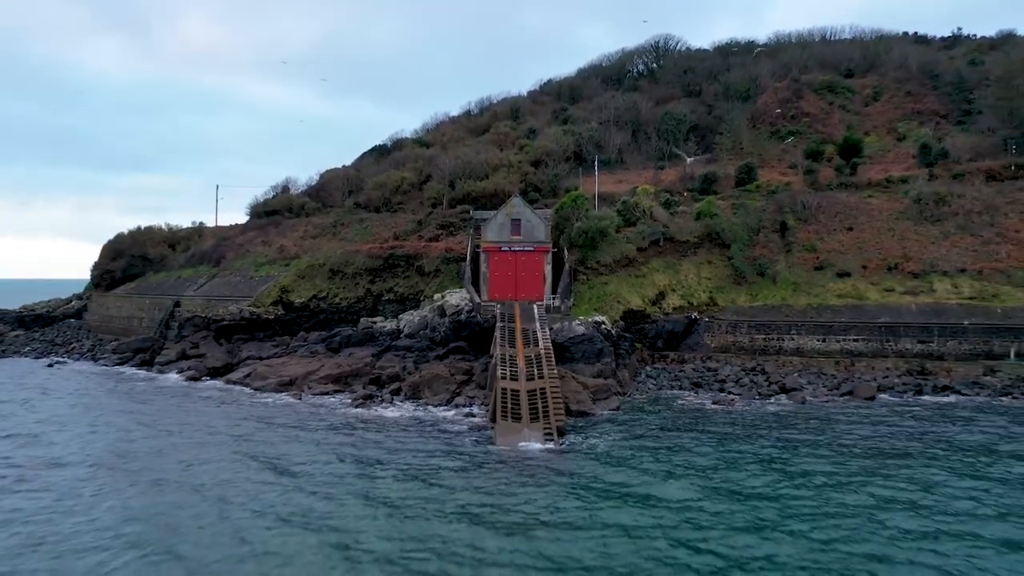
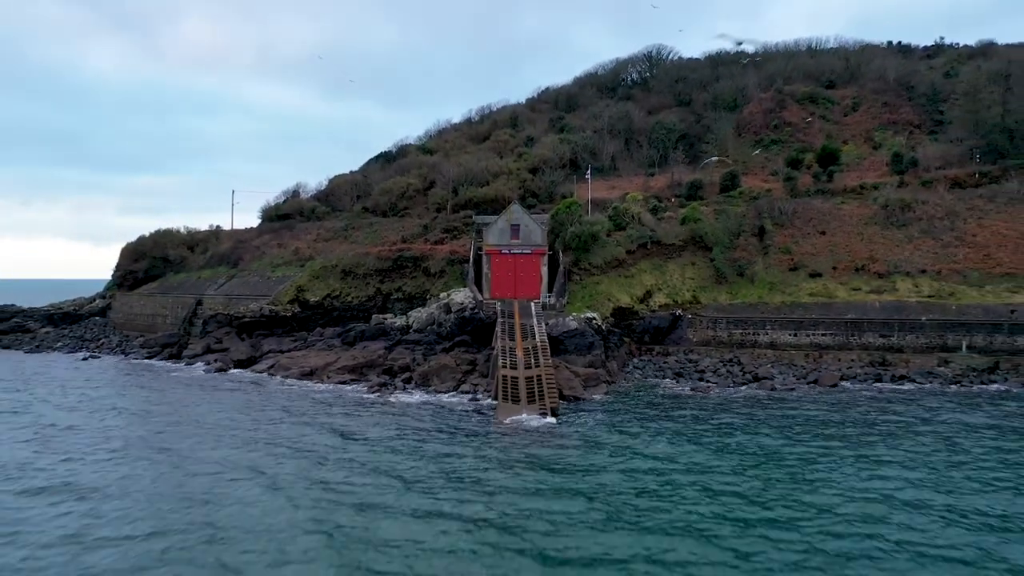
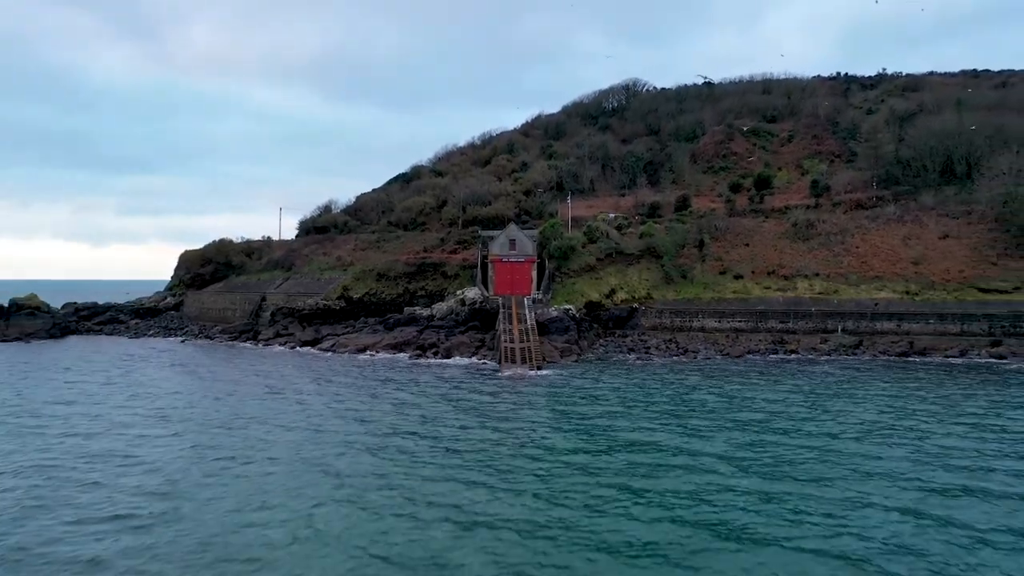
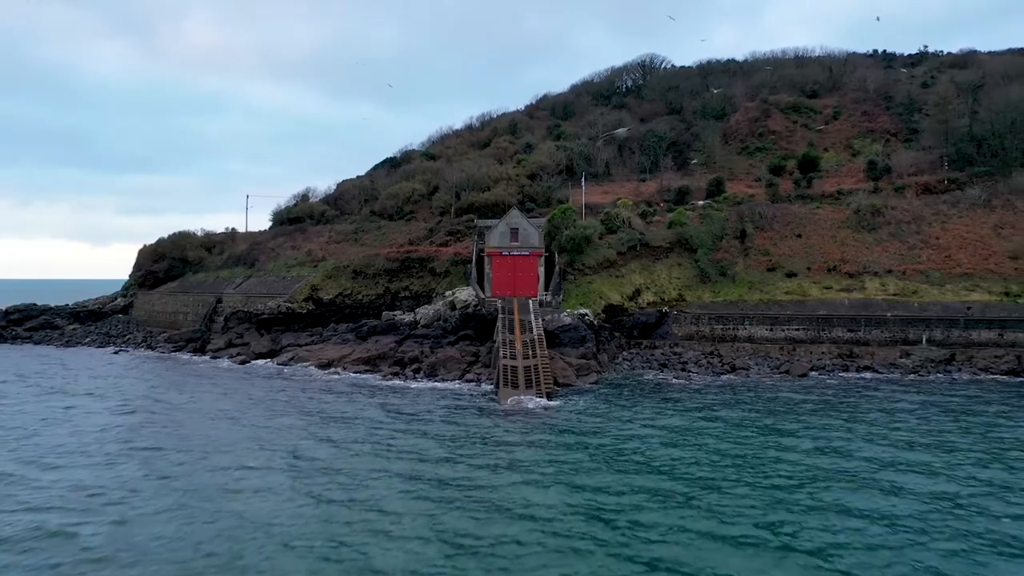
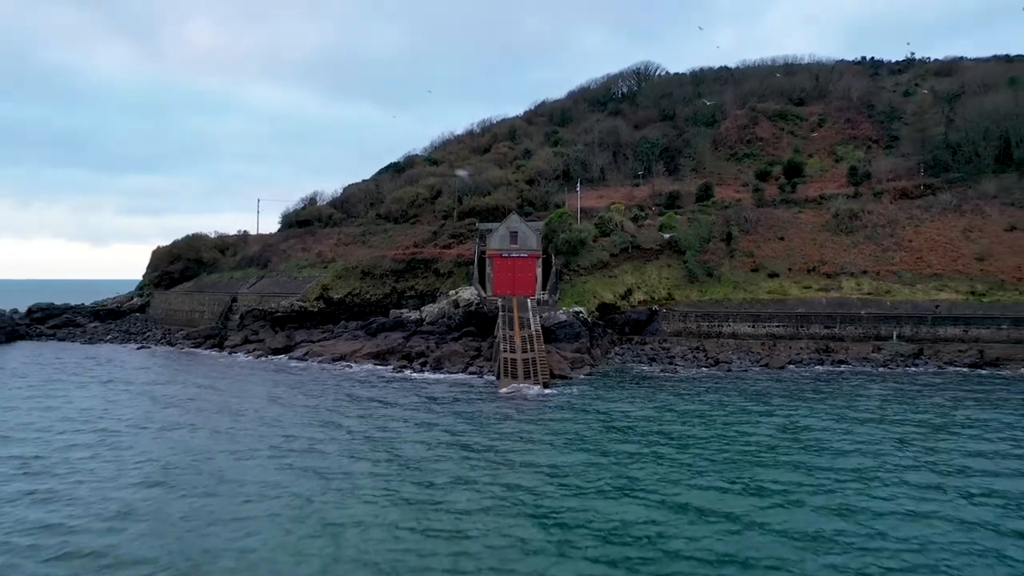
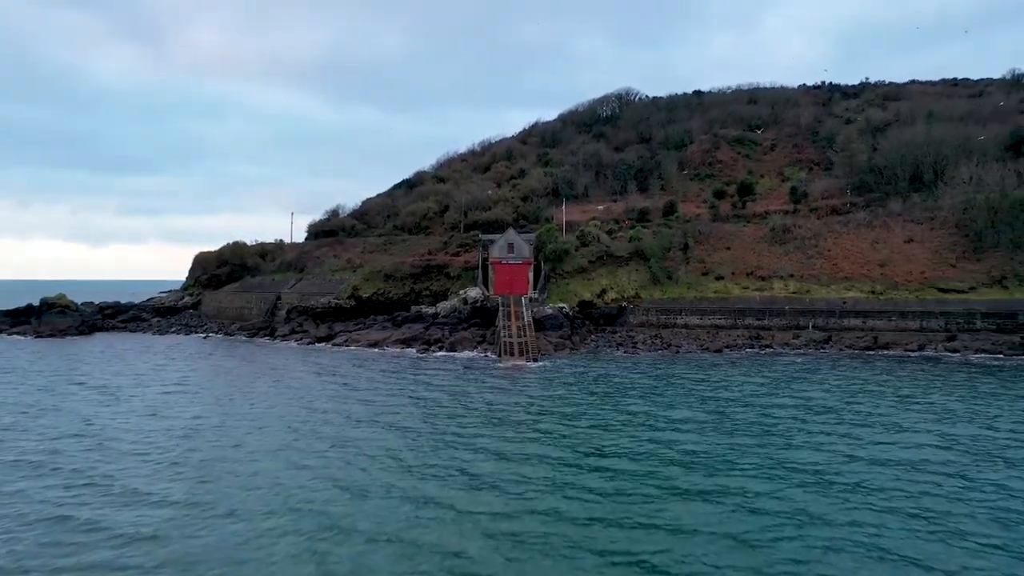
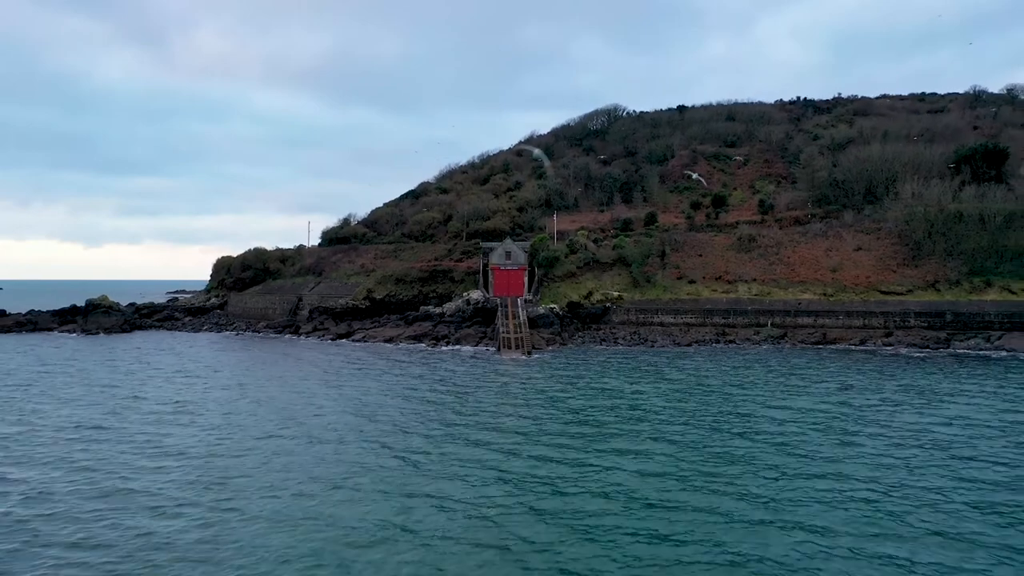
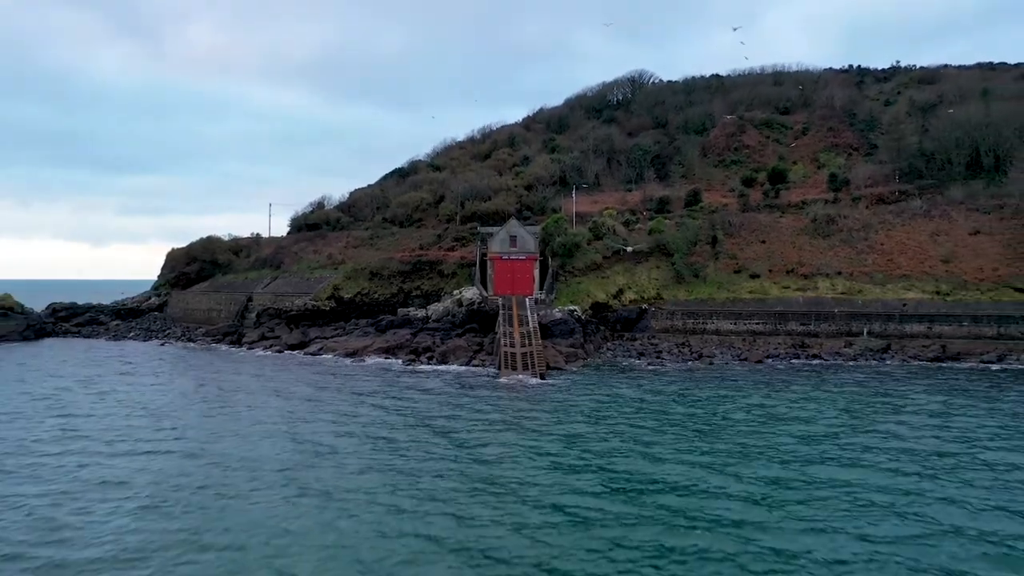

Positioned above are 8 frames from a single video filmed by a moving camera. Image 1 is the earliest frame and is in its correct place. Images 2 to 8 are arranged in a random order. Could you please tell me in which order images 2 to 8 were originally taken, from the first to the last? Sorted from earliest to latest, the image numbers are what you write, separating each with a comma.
2, 4, 5, 8, 3, 6, 7
